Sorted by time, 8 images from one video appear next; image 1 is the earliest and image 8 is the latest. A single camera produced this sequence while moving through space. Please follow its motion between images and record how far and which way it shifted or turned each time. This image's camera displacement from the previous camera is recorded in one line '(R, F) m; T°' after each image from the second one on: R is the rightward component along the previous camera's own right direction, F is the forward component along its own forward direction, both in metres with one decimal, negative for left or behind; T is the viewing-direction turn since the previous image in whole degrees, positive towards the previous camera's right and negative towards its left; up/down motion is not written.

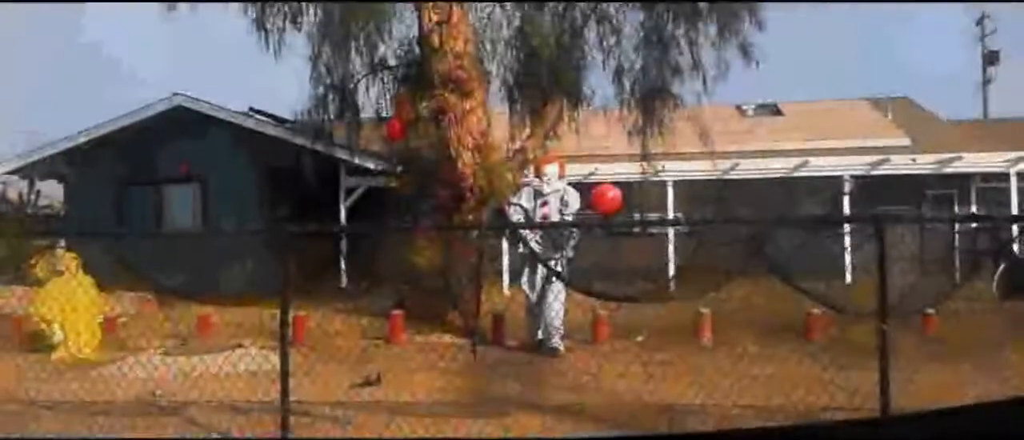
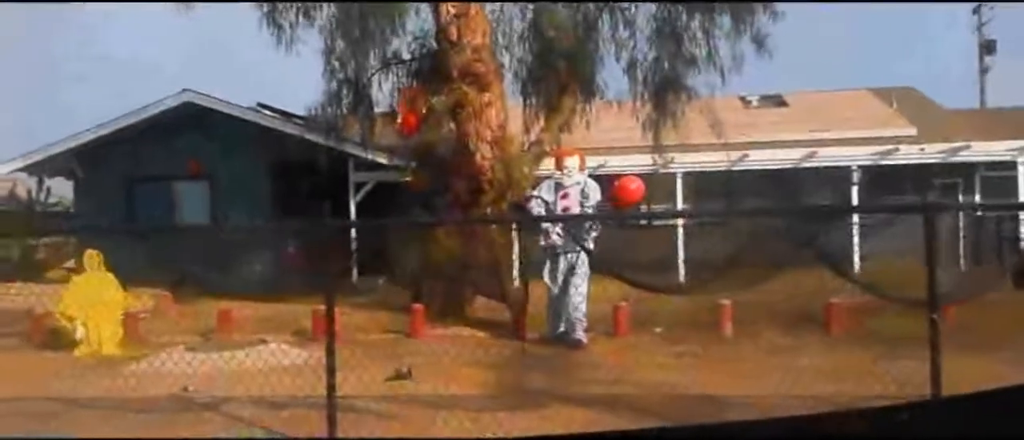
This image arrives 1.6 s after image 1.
(-0.3, 0.0) m; +1°
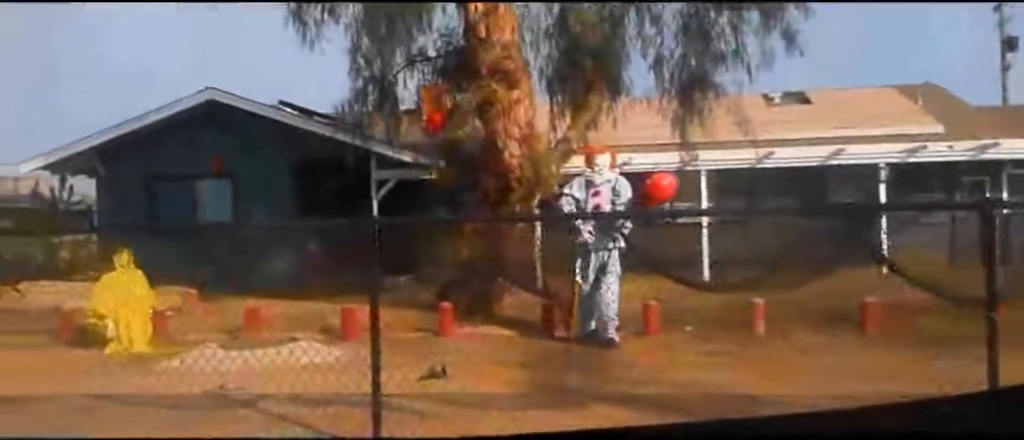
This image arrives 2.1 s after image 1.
(-0.2, +0.1) m; 0°
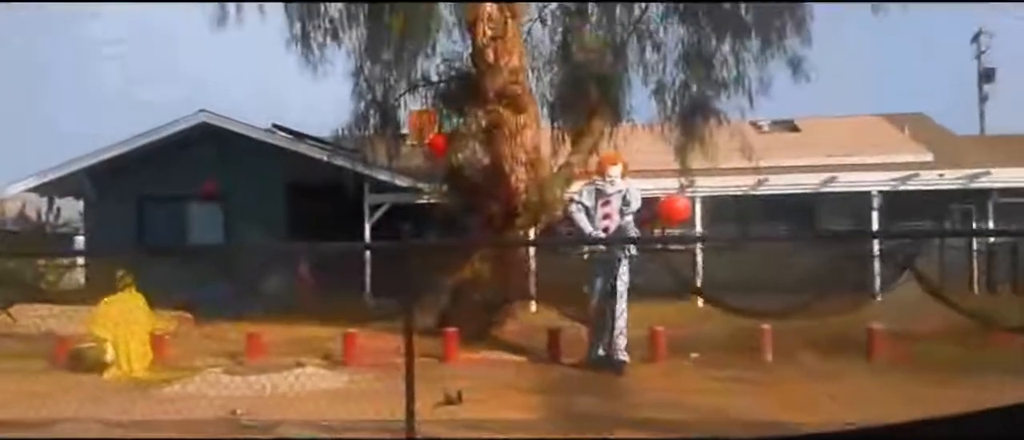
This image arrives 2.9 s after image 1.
(-0.4, +0.1) m; +2°
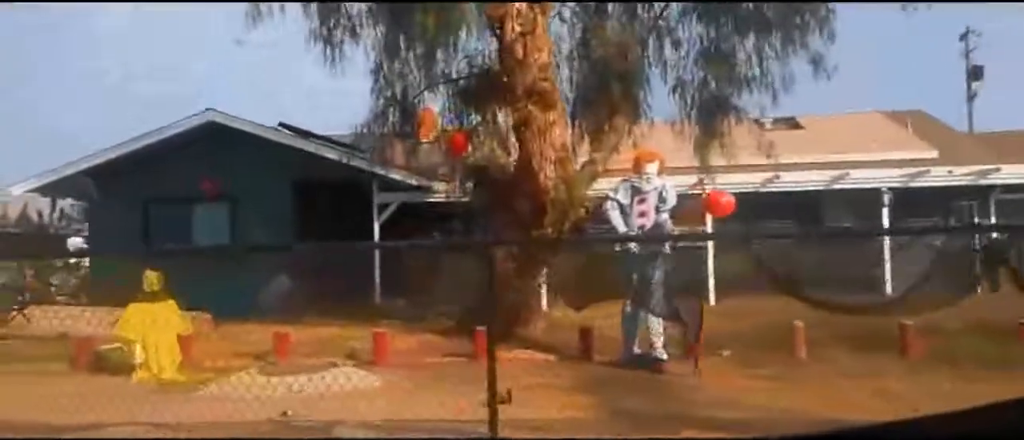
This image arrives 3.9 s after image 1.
(-0.6, +0.1) m; +1°
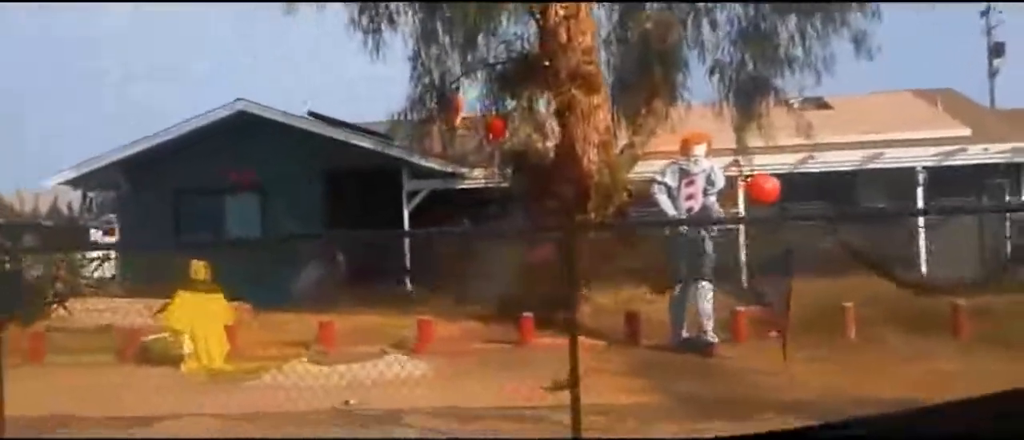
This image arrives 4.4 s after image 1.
(-0.3, +0.1) m; 0°
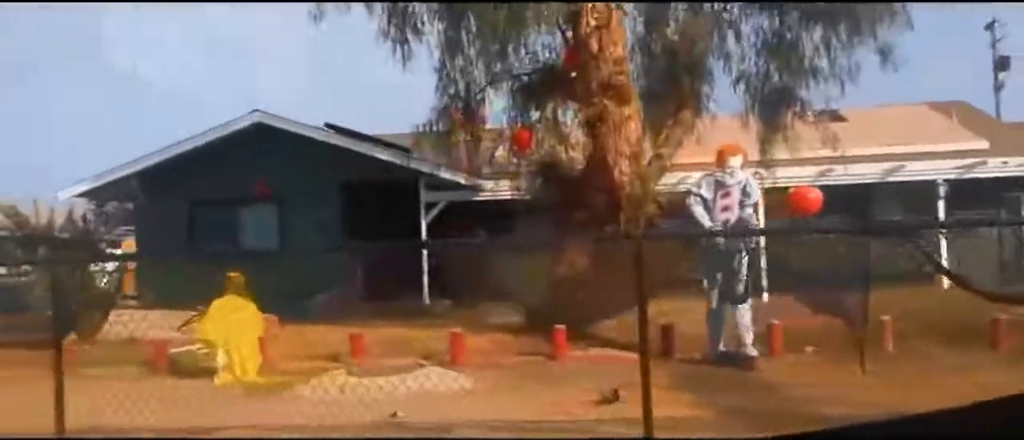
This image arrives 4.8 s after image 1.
(-0.4, +0.1) m; +1°
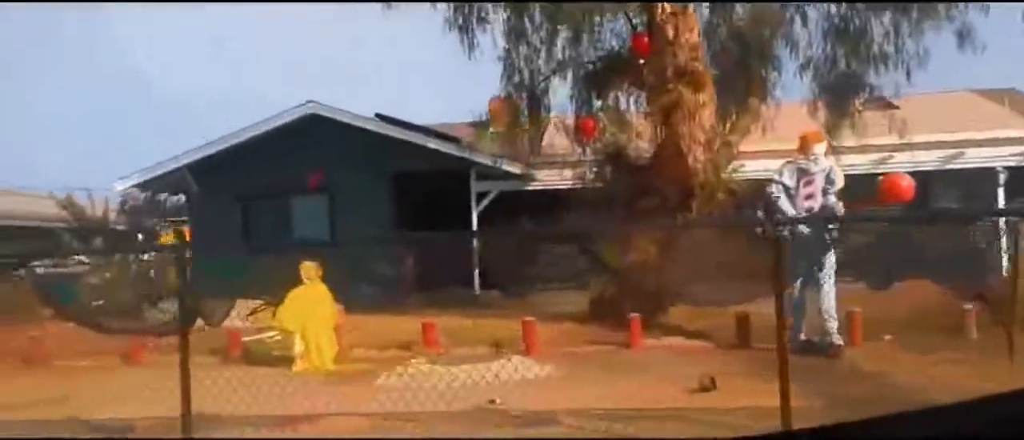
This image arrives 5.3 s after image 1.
(-0.6, +0.1) m; 0°
